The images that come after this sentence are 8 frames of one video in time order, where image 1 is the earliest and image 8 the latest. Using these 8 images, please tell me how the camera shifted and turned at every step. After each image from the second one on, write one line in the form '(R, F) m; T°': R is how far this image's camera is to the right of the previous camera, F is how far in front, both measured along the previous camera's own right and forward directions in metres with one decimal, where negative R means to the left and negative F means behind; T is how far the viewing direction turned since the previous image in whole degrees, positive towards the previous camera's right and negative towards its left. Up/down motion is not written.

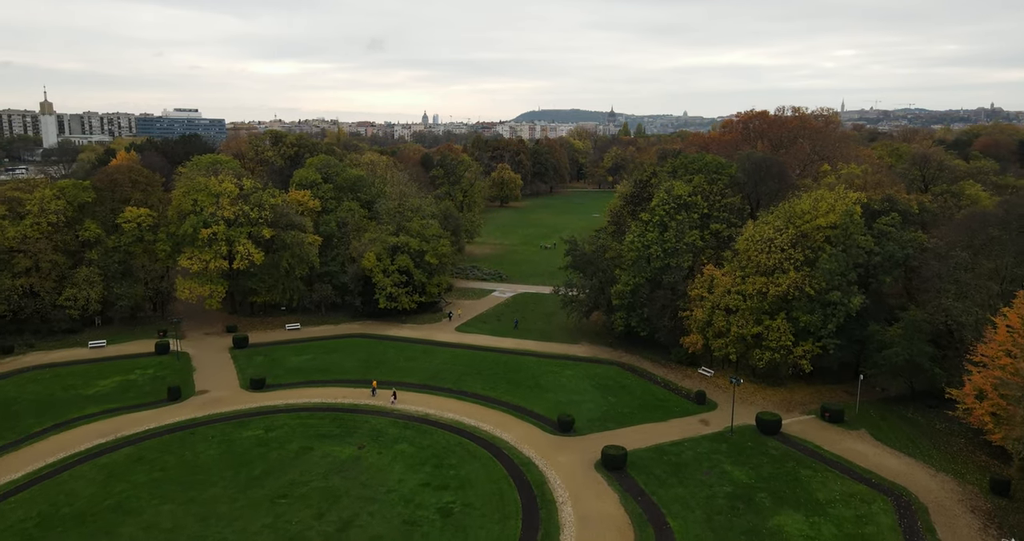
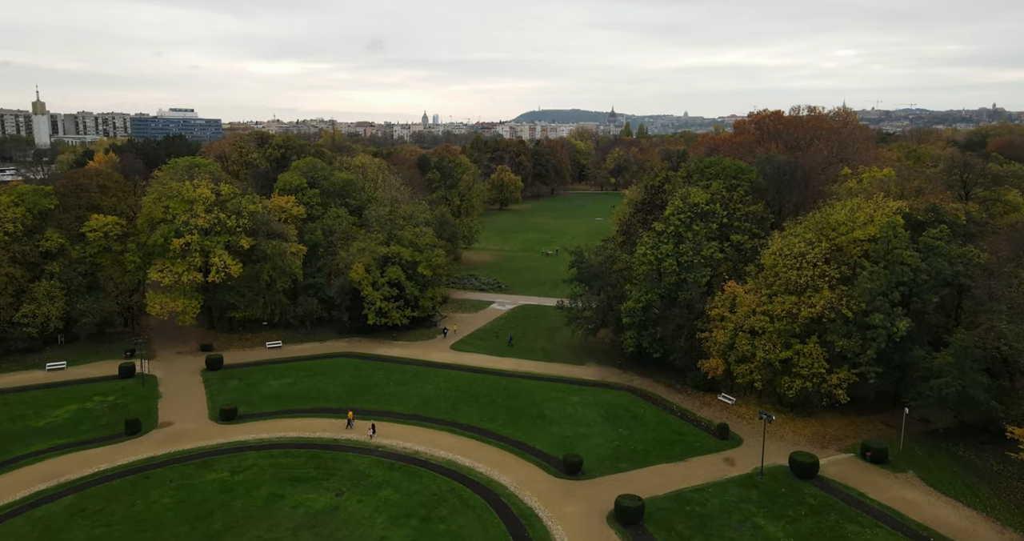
(0.0, +3.6) m; 0°
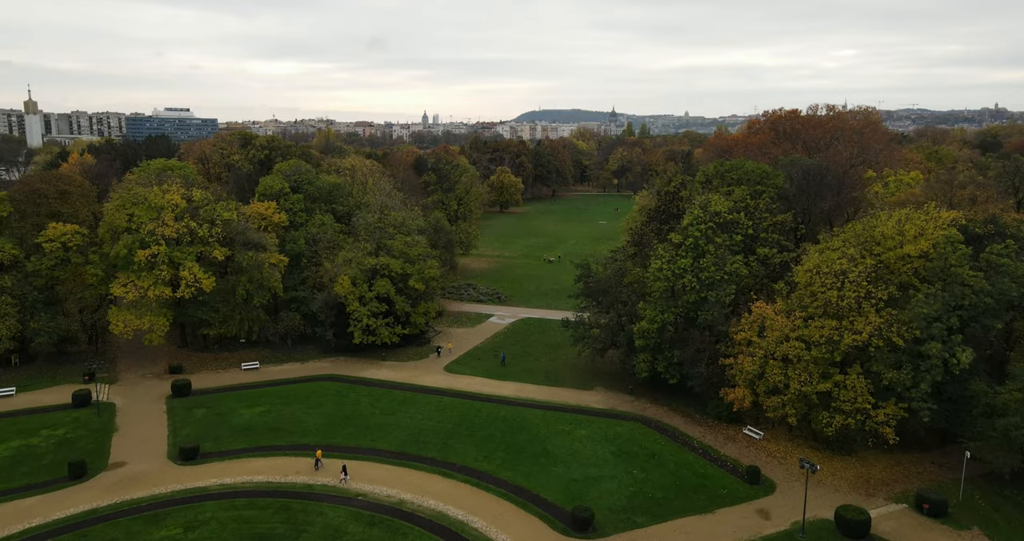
(0.0, +3.8) m; 0°
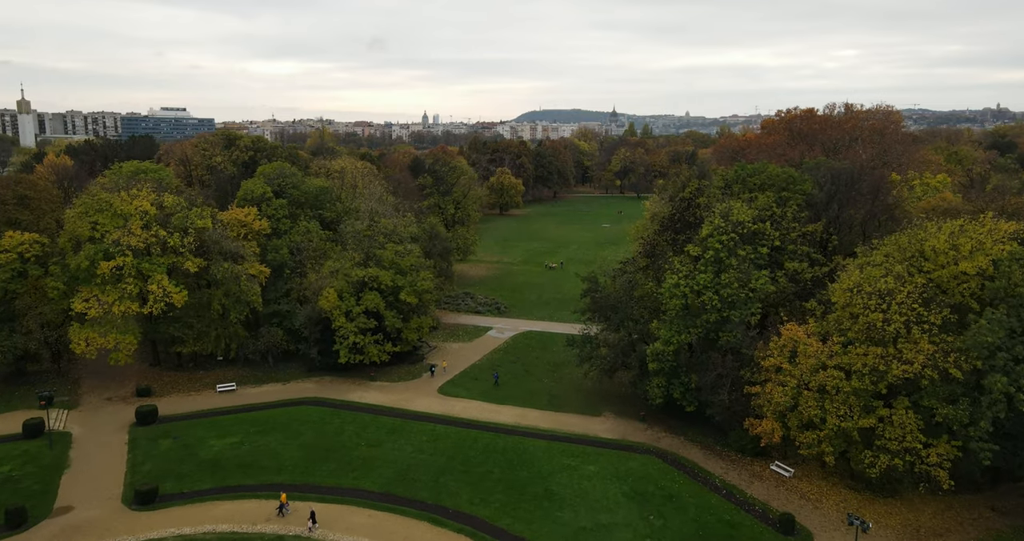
(0.0, +3.3) m; 0°
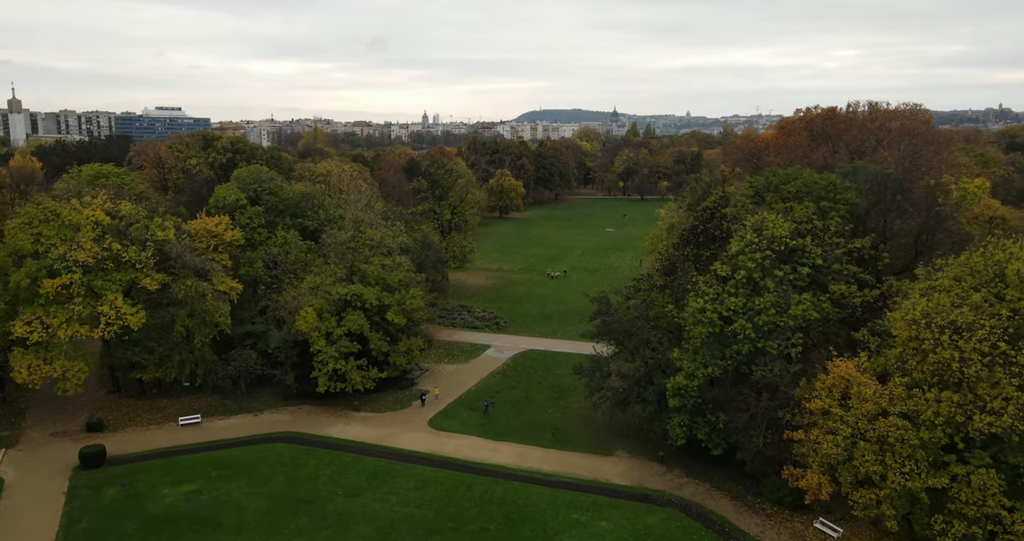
(0.0, +4.0) m; 0°
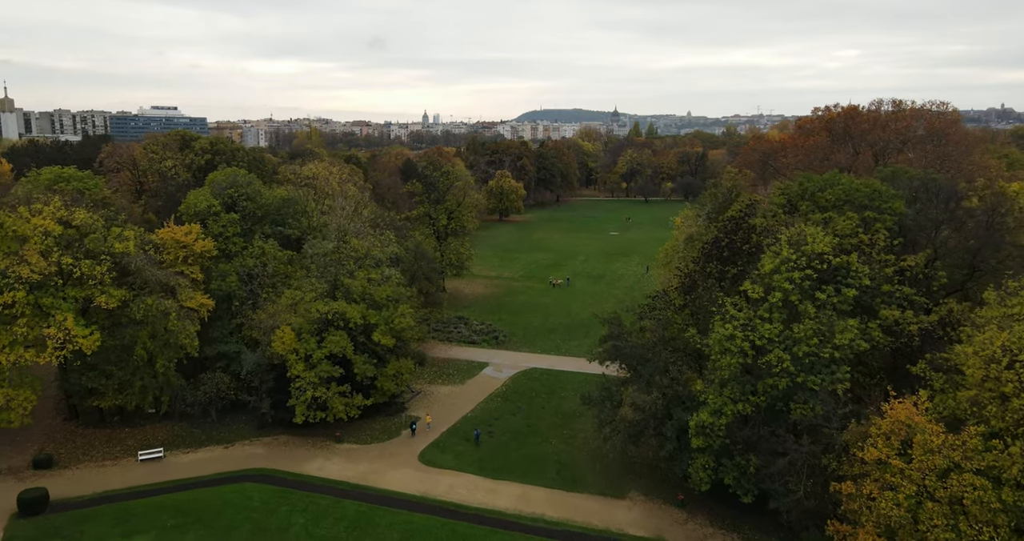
(0.0, +3.4) m; 0°
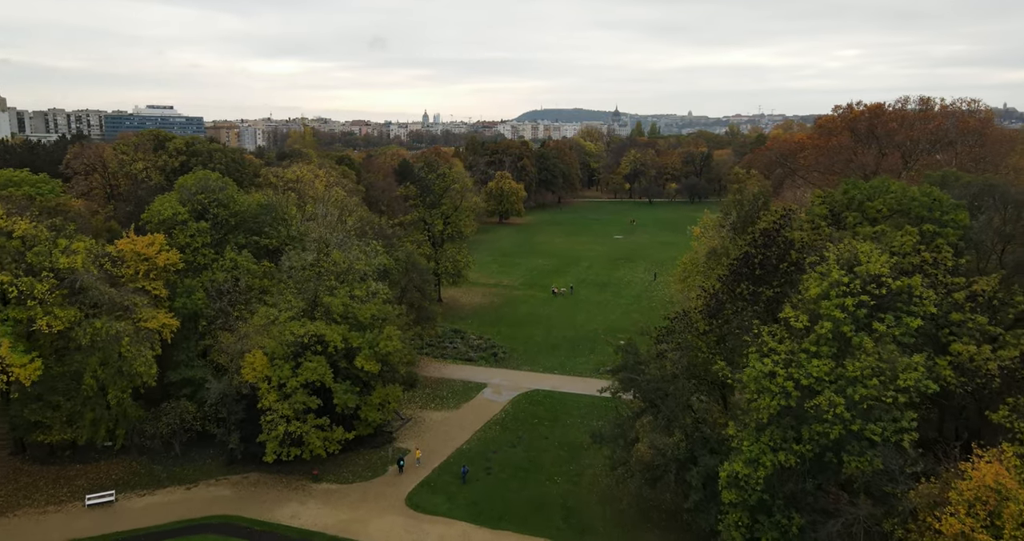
(0.0, +3.4) m; 0°
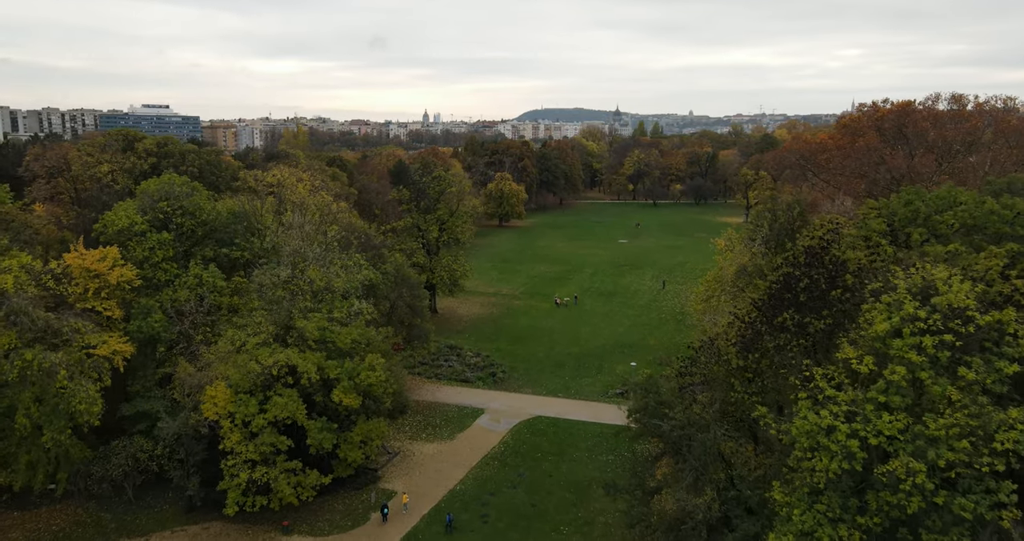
(0.0, +3.4) m; 0°
